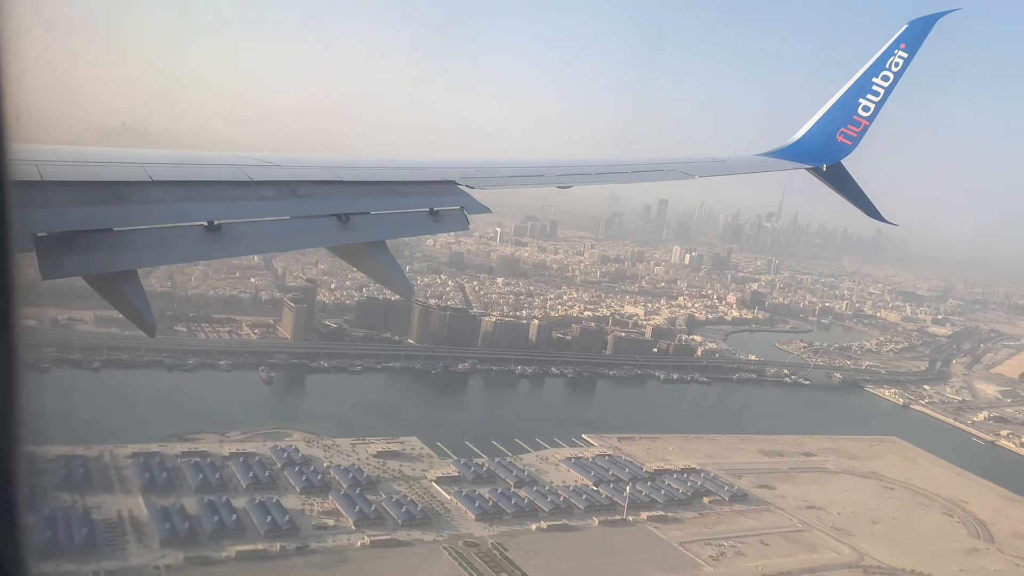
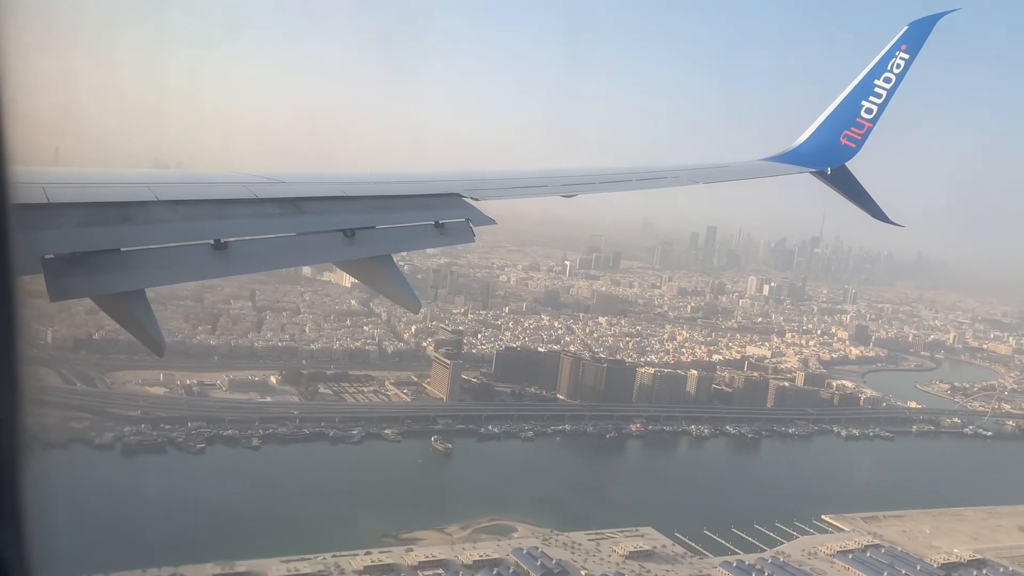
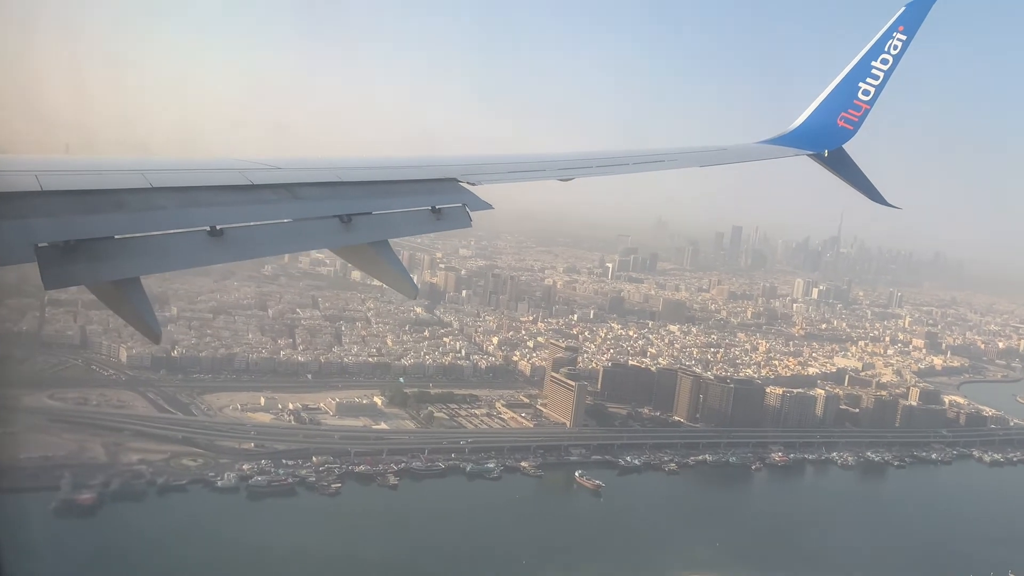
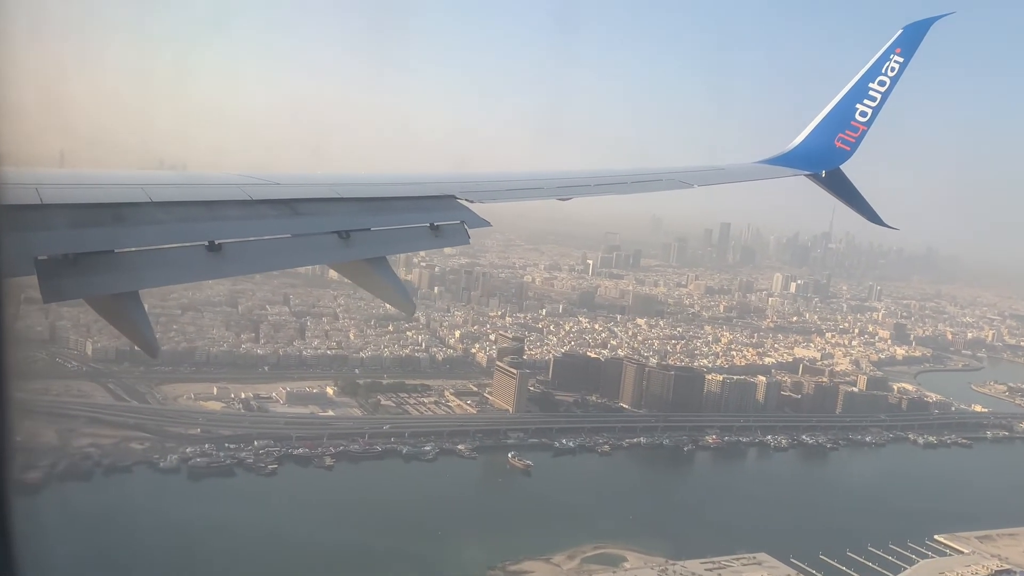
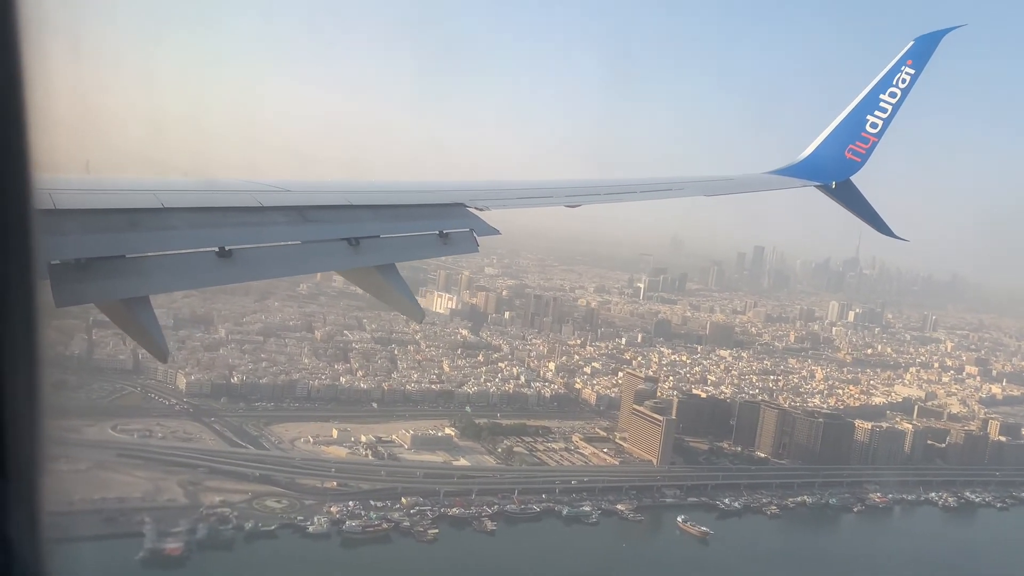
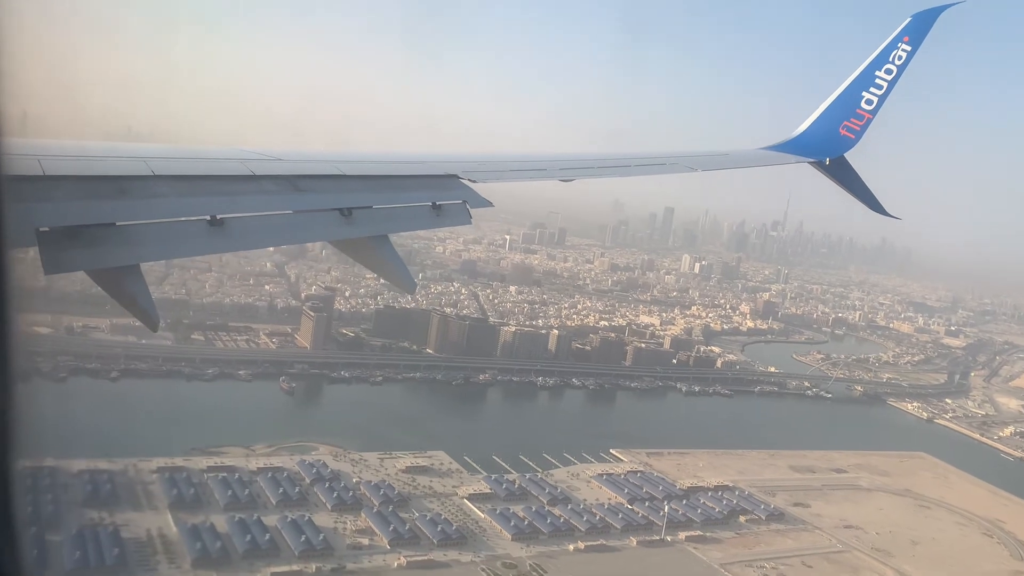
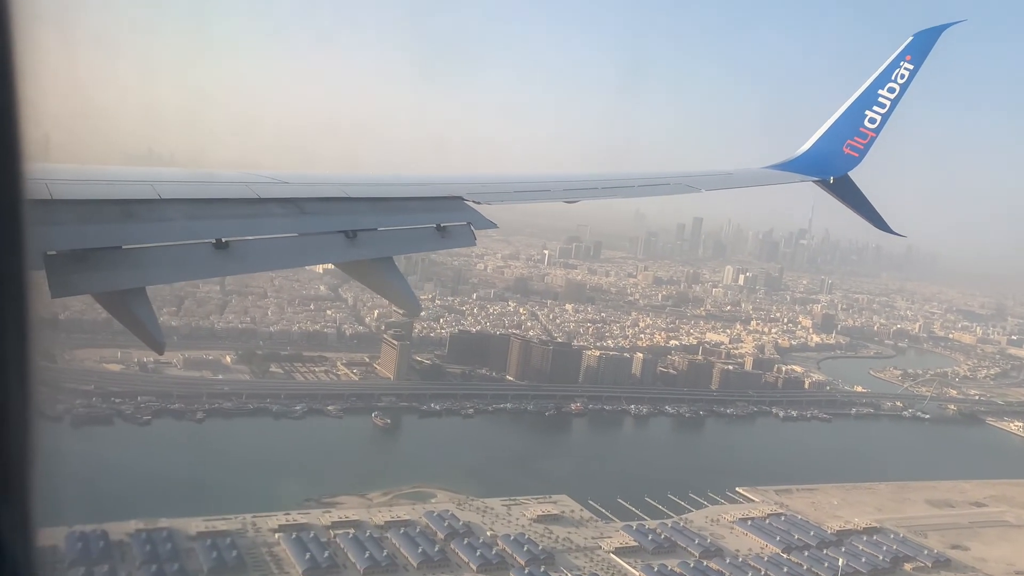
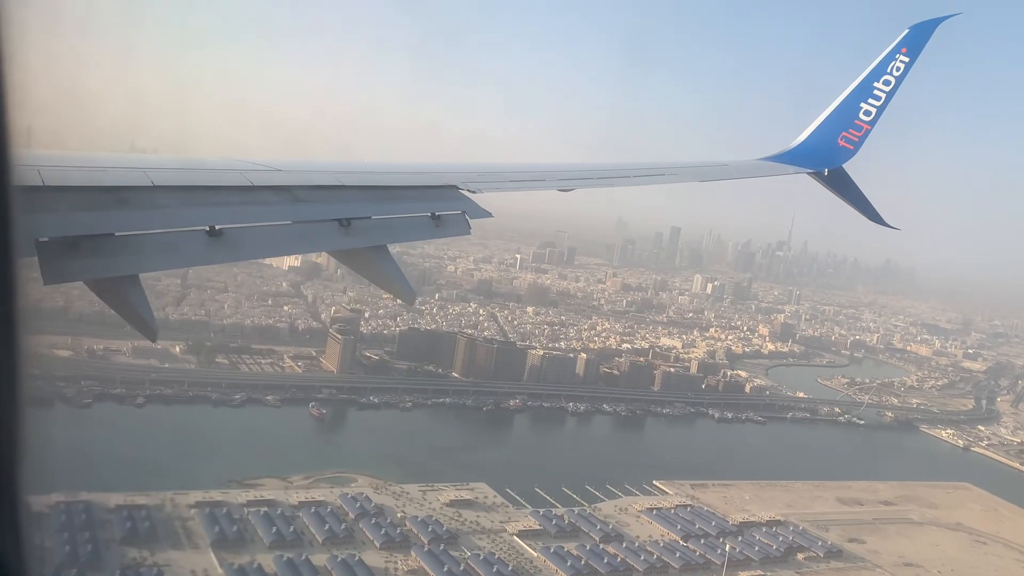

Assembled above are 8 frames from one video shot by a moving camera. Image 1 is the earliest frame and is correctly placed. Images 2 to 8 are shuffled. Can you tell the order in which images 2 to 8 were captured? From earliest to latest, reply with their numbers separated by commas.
6, 8, 7, 2, 4, 3, 5
